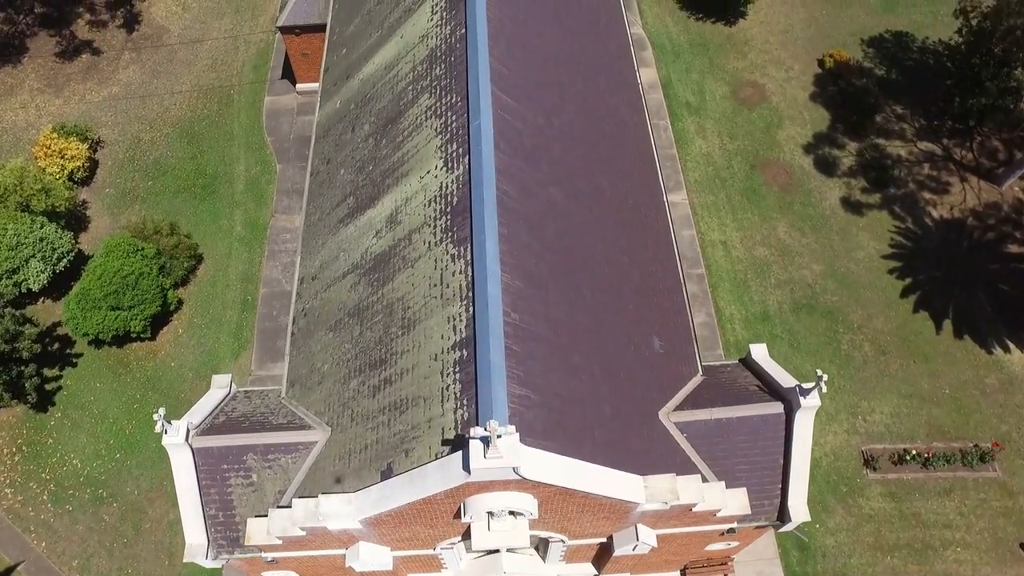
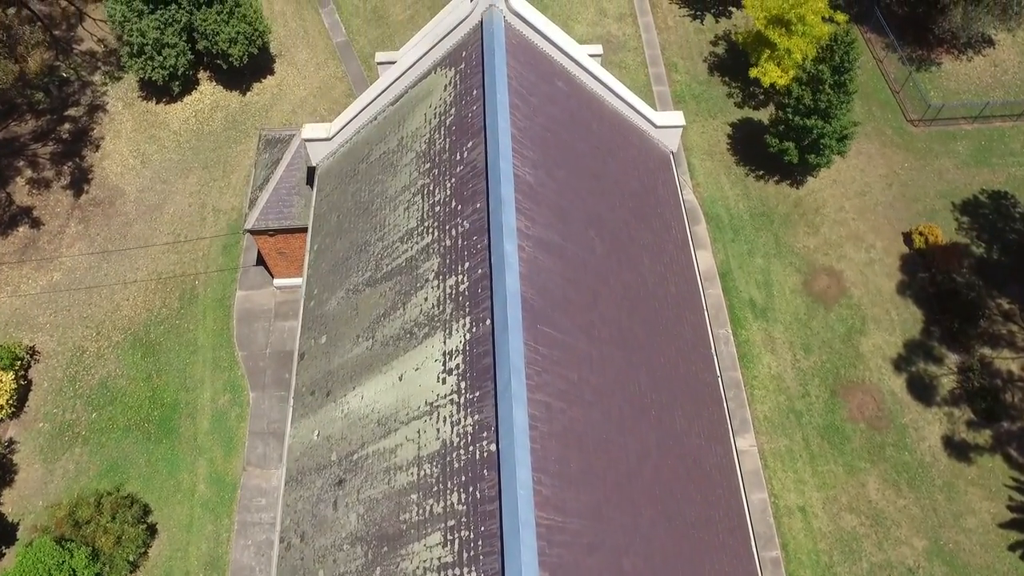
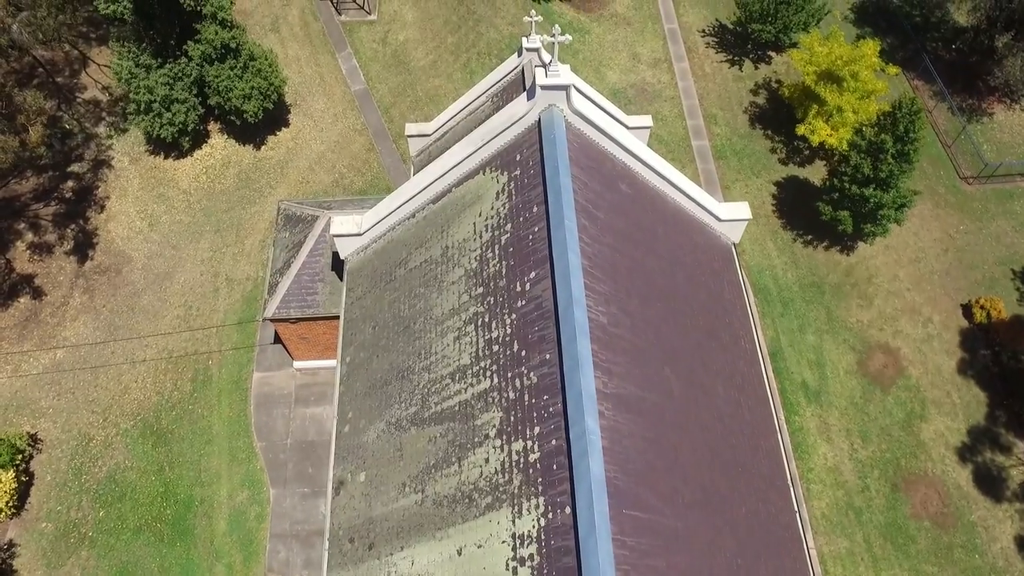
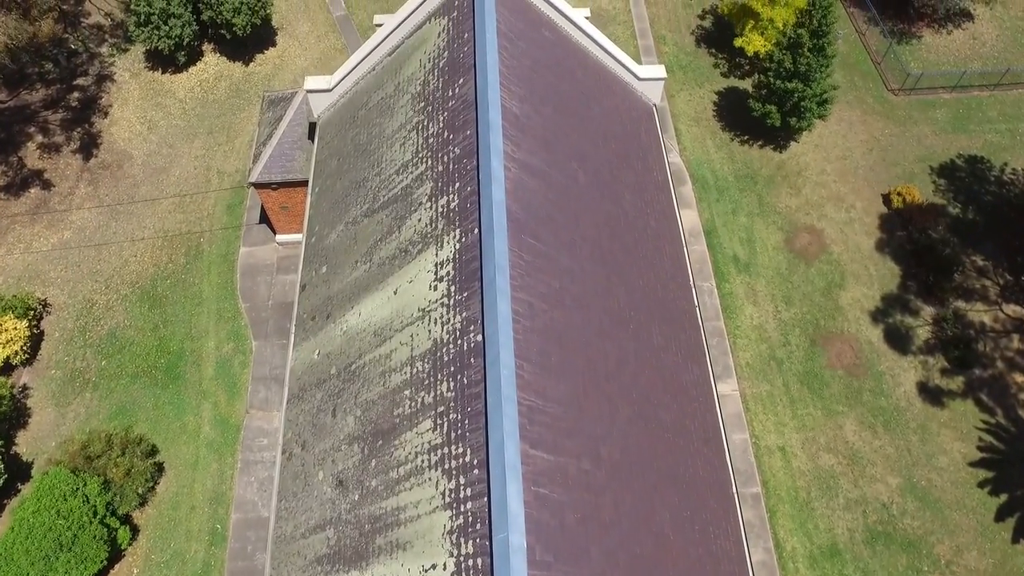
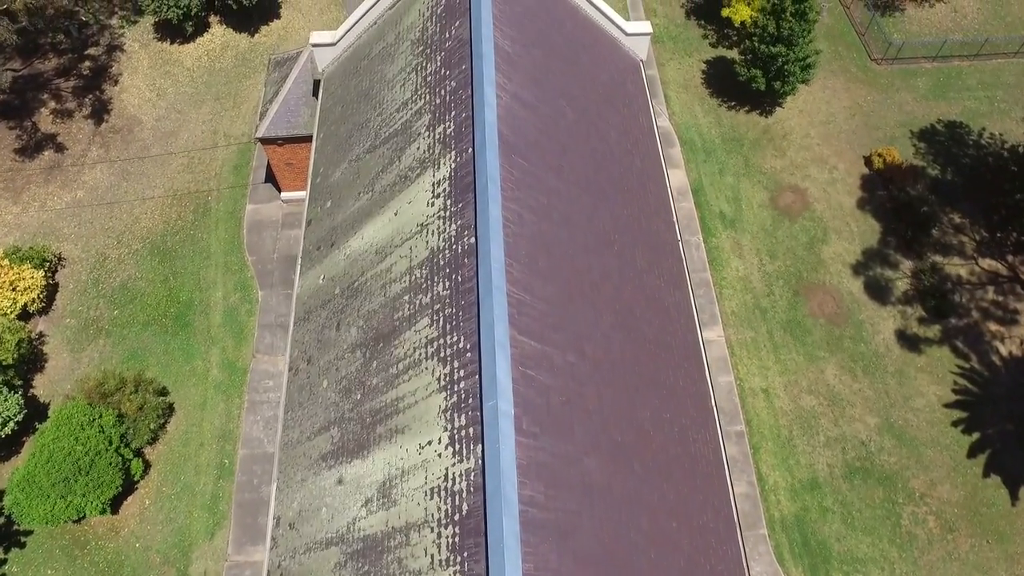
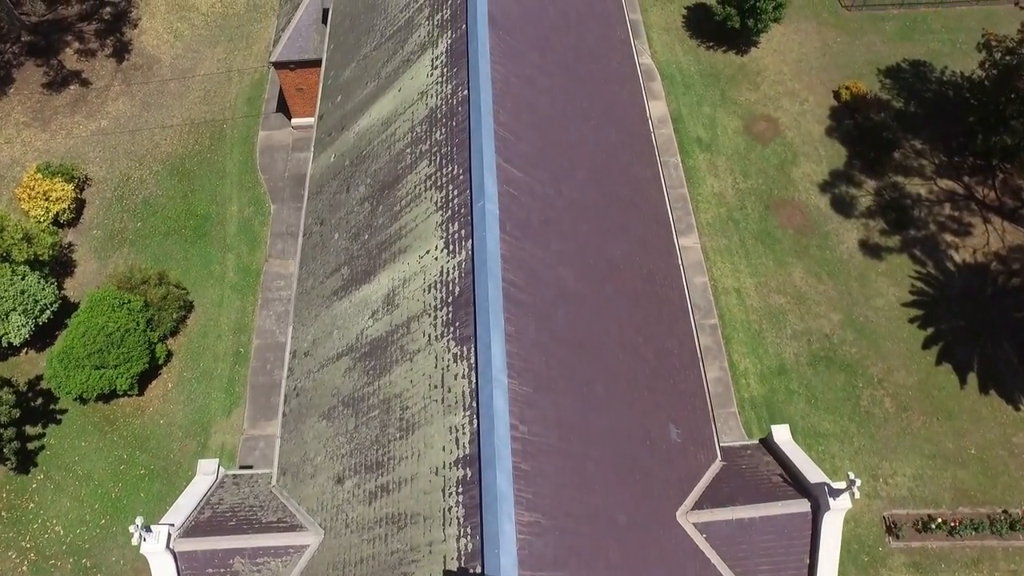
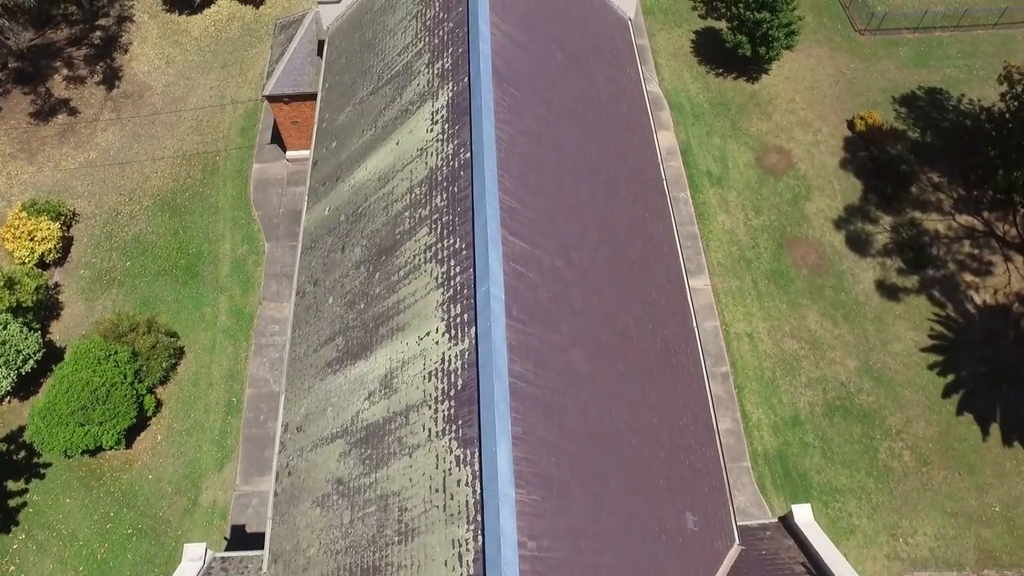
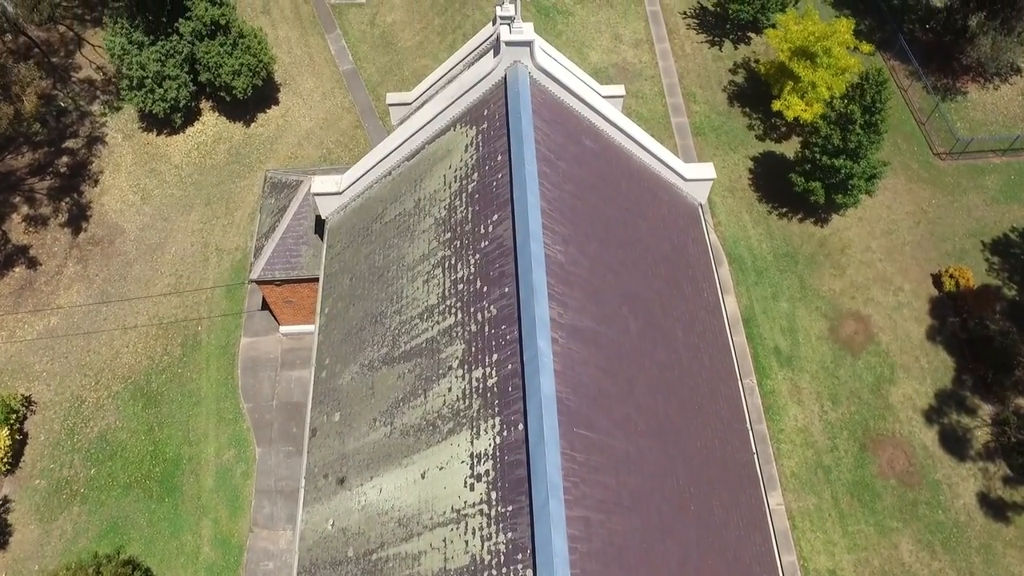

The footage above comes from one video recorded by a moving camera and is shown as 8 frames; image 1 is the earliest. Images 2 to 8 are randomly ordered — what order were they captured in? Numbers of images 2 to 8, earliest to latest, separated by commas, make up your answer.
6, 7, 5, 4, 2, 8, 3
